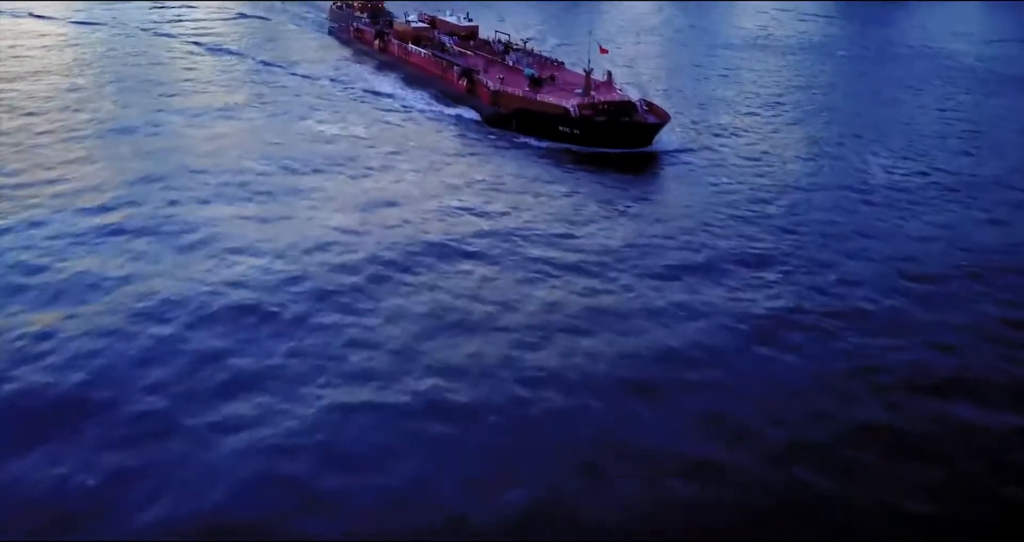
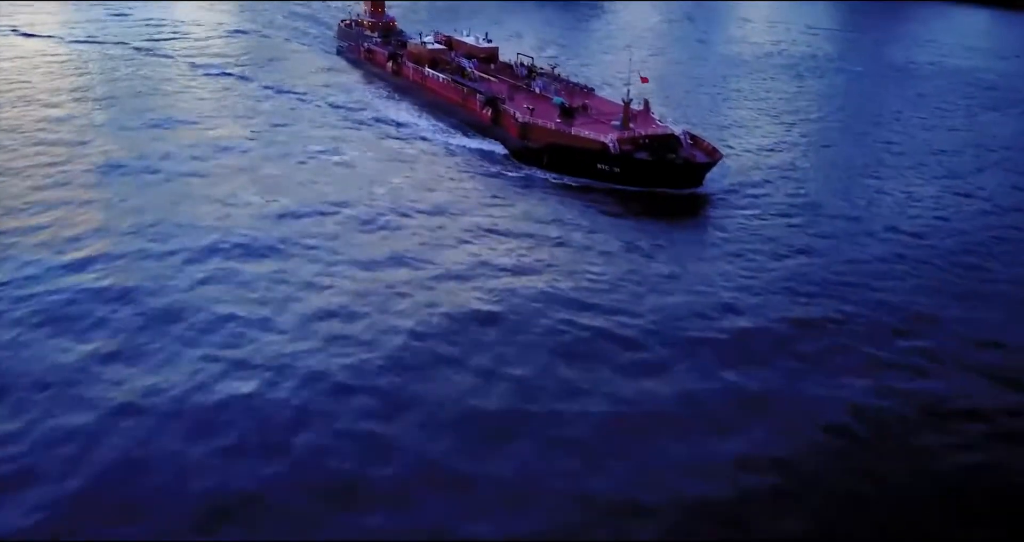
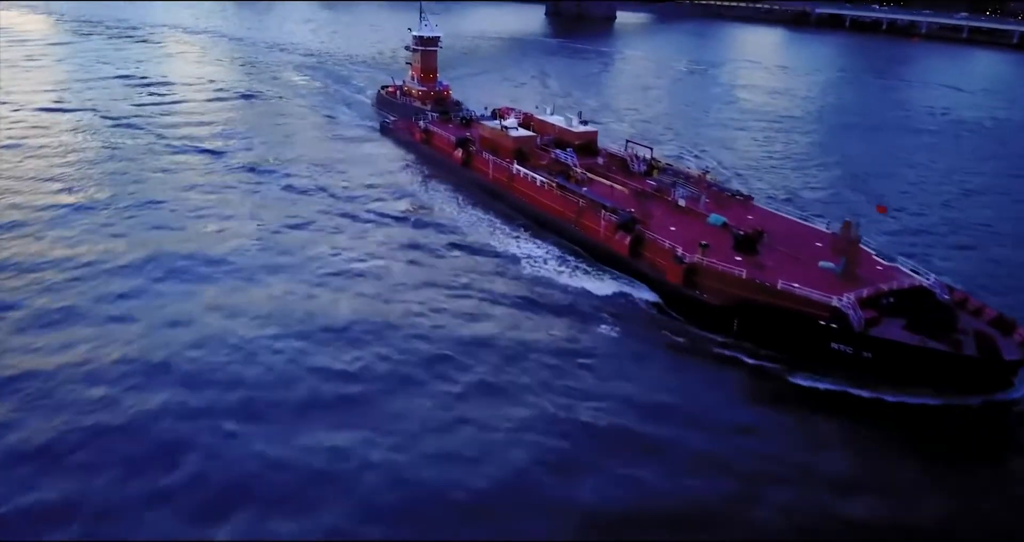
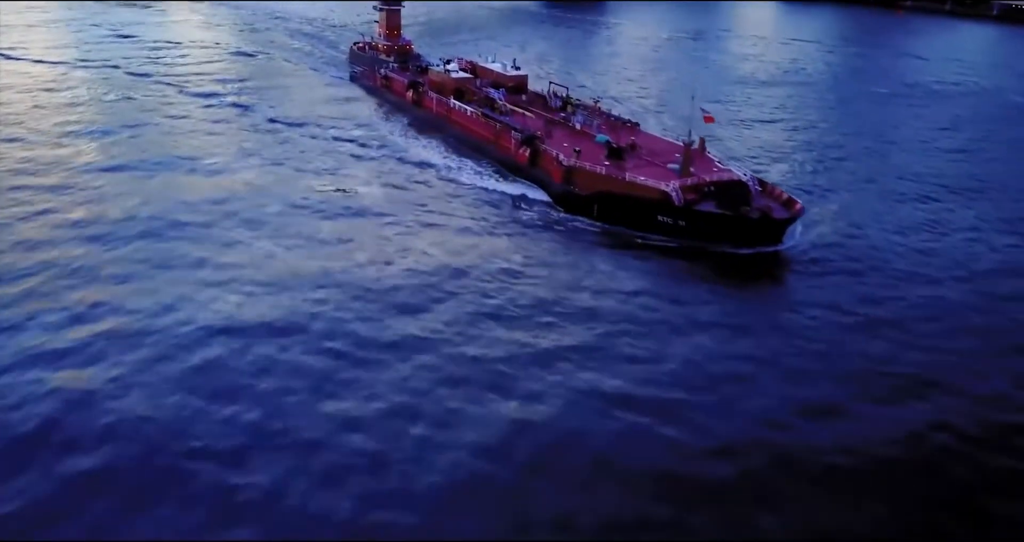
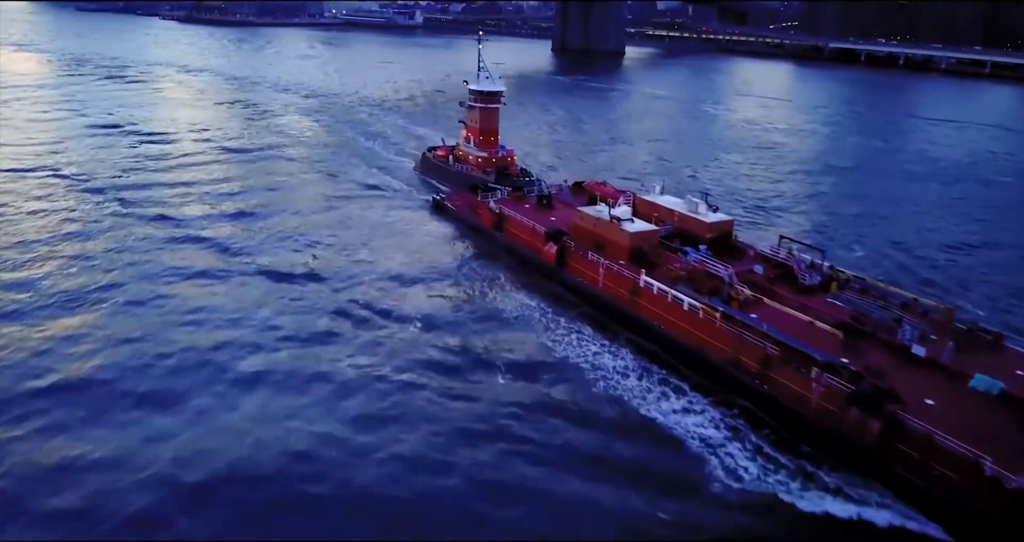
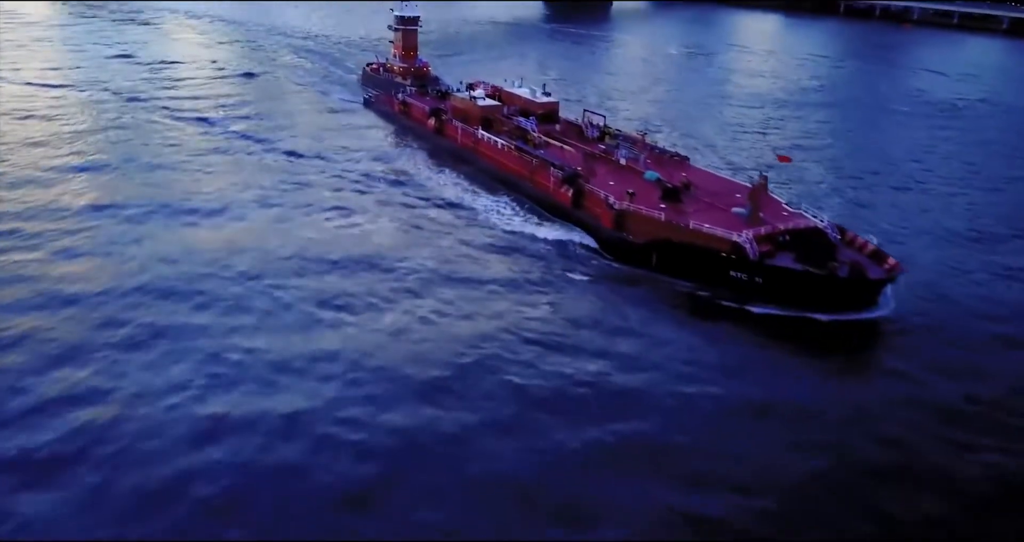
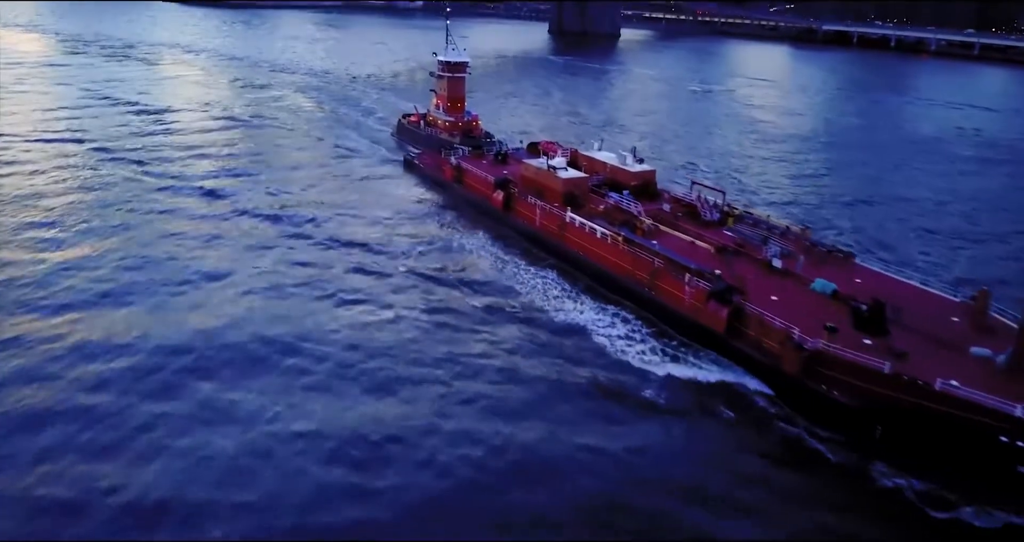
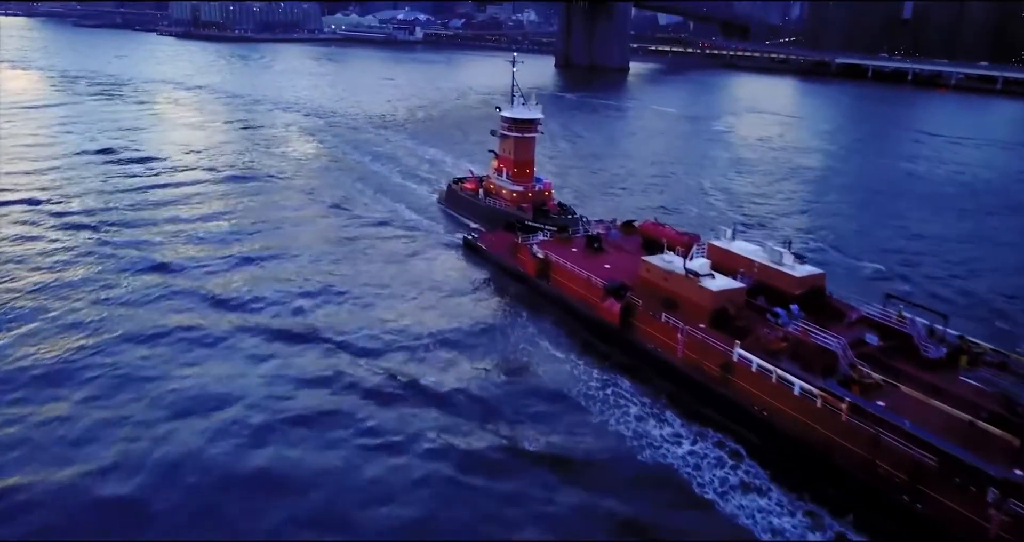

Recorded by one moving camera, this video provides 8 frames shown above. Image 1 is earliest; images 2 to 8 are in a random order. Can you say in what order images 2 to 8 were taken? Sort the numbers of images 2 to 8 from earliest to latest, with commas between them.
2, 4, 6, 3, 7, 5, 8
